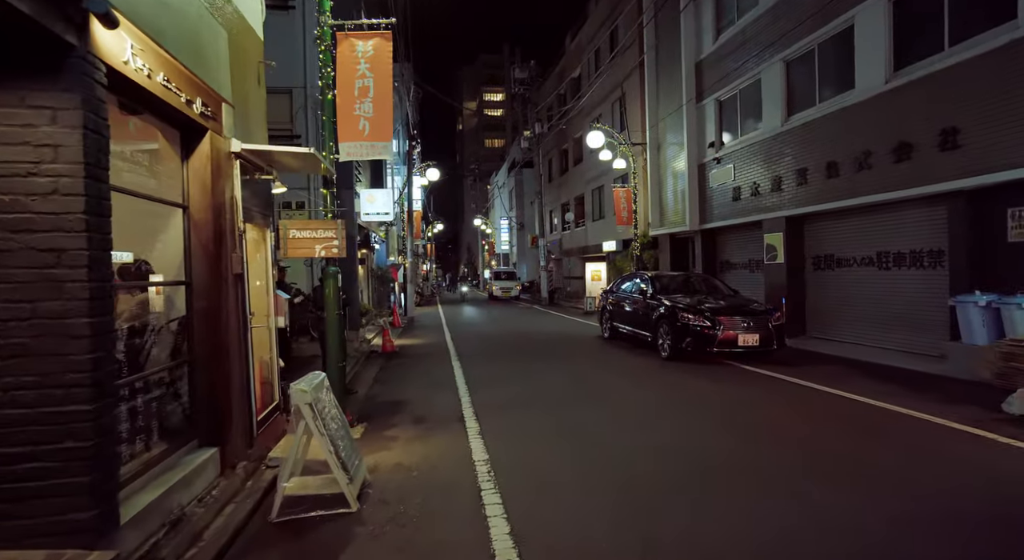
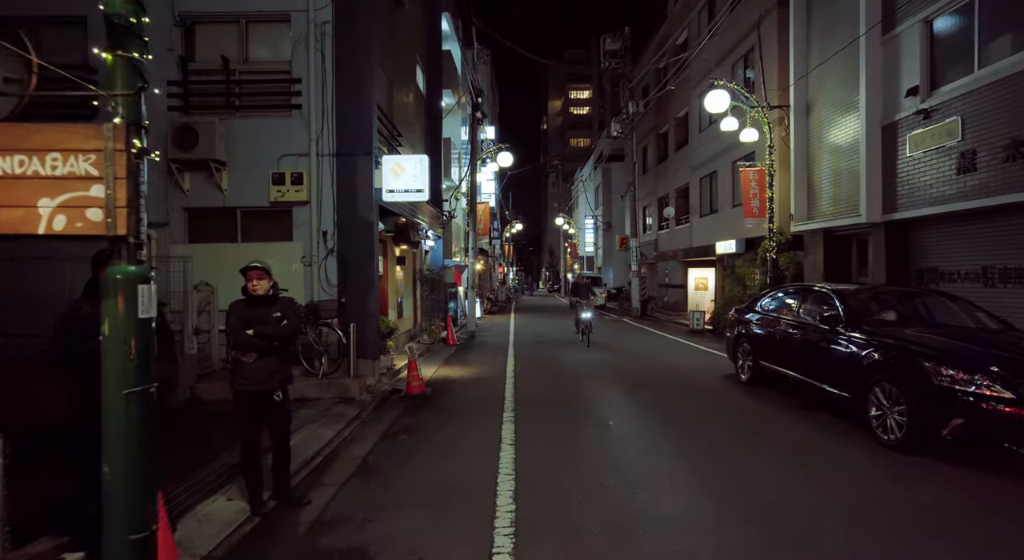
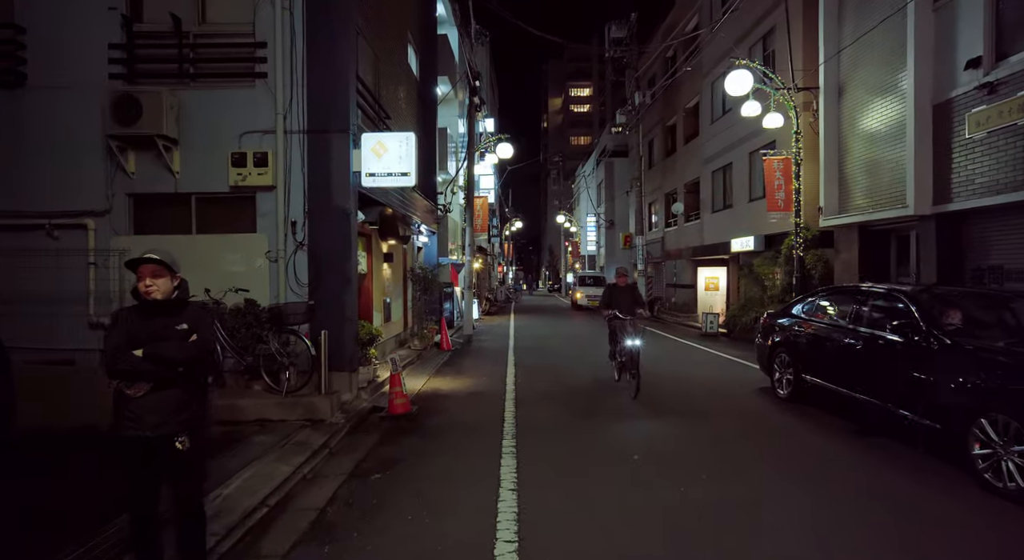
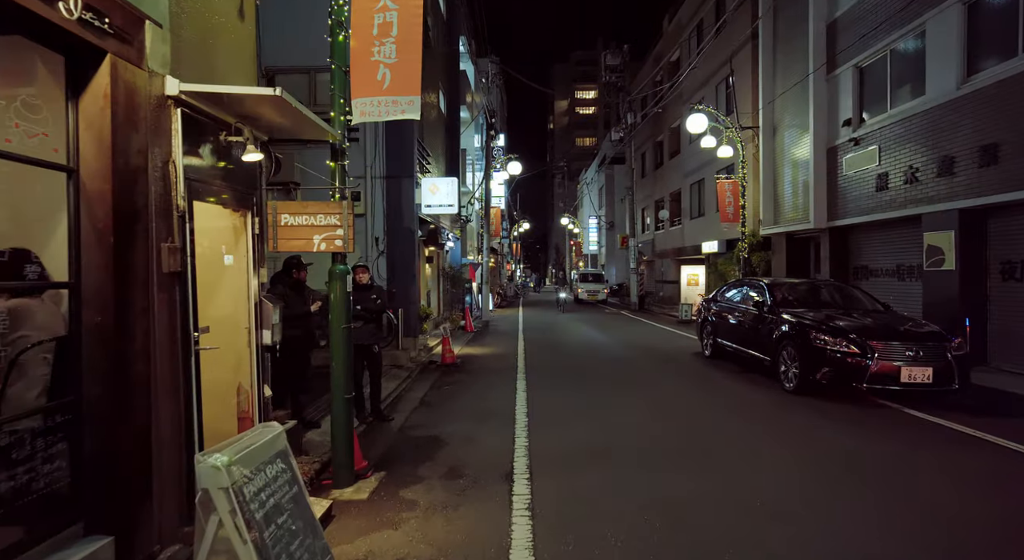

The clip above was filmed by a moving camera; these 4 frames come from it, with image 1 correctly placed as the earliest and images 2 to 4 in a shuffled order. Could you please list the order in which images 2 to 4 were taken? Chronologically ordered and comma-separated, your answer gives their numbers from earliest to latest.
4, 2, 3
